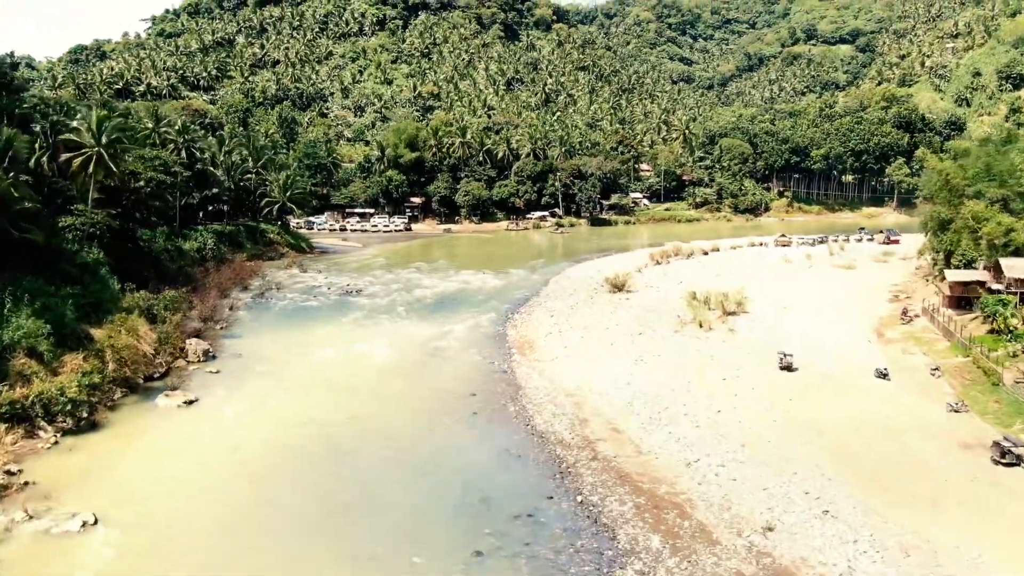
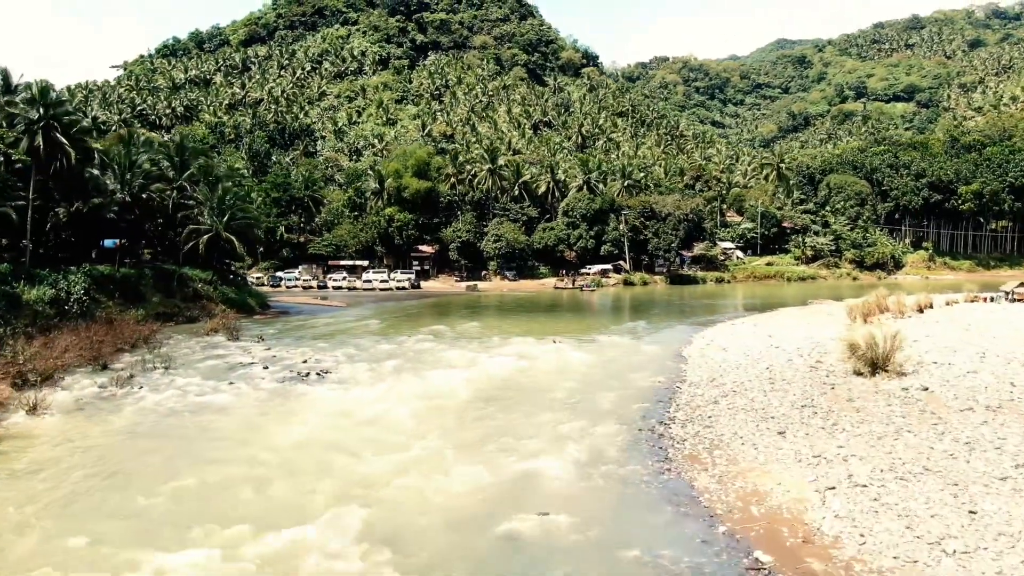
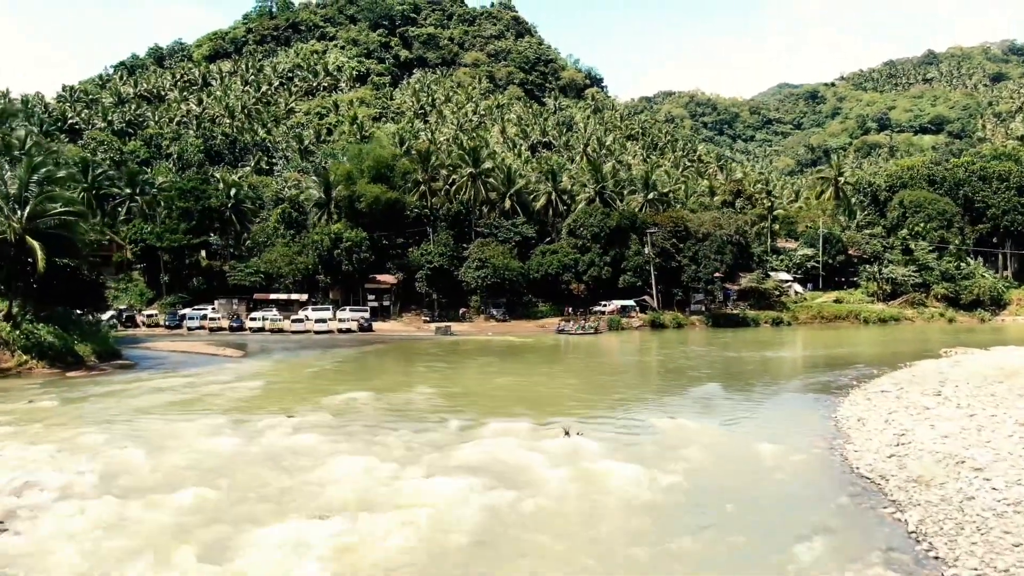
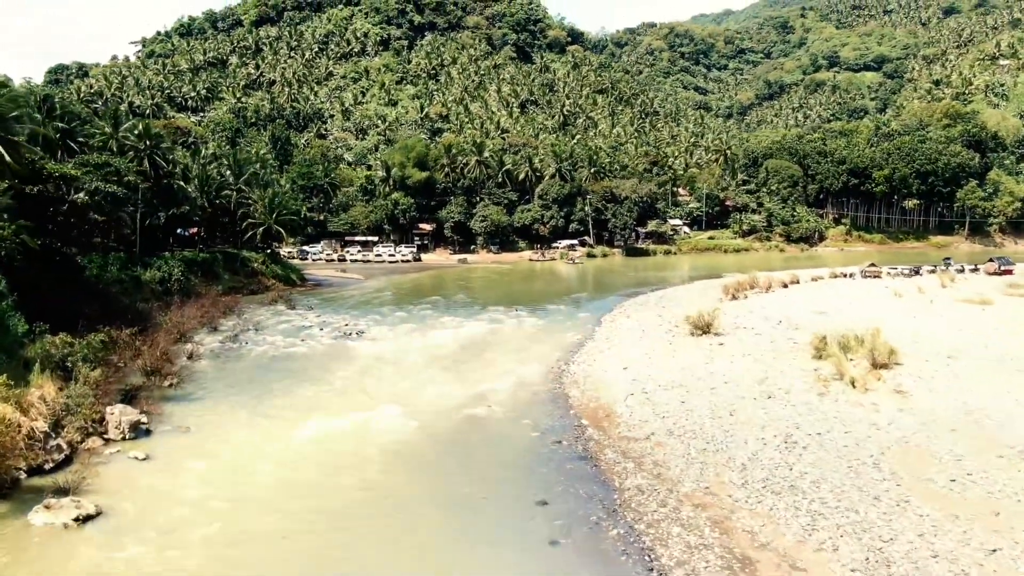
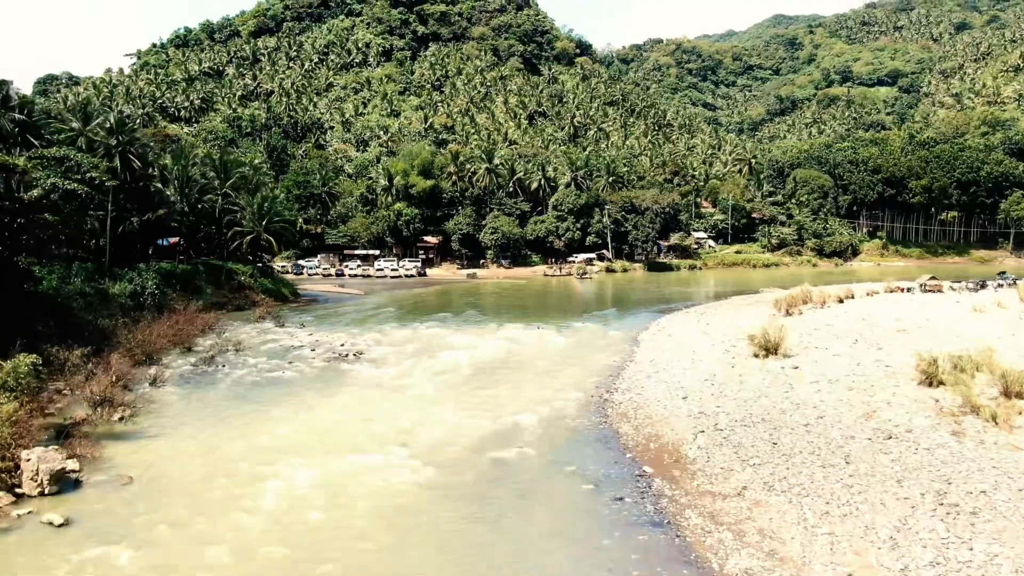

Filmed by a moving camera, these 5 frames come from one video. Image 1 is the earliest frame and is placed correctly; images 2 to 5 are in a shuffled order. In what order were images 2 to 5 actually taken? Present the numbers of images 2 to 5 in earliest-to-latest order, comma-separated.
4, 5, 2, 3
